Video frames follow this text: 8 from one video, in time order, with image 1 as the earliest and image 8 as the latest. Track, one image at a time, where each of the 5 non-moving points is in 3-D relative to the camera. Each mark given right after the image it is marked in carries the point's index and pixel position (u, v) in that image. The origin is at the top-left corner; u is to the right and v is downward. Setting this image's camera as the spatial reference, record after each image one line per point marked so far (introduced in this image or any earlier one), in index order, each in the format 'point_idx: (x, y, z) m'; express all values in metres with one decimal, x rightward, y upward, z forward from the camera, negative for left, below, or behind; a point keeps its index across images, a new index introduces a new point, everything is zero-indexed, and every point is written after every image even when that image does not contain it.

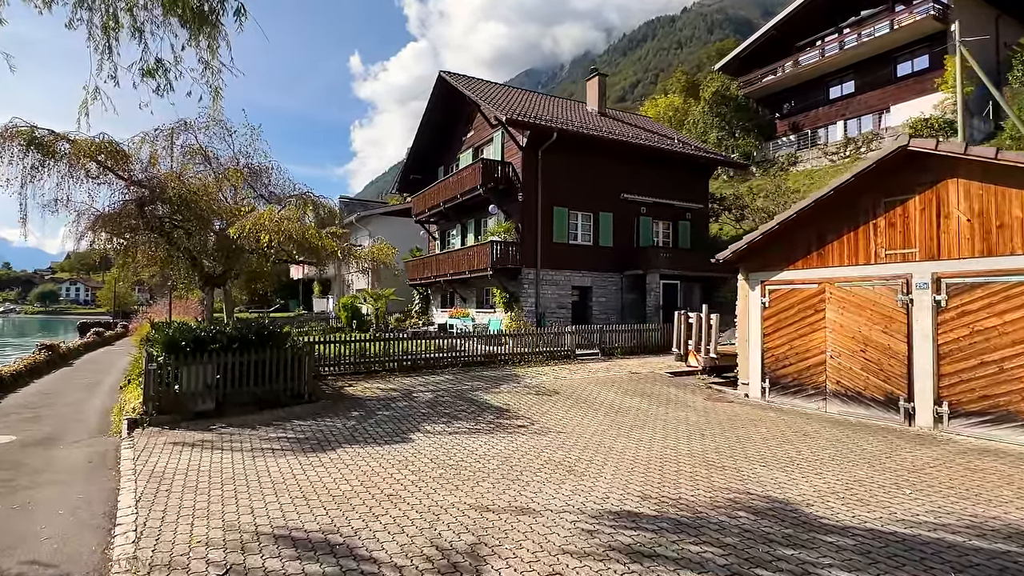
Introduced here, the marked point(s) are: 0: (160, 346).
0: (-6.4, -1.0, +10.2) m
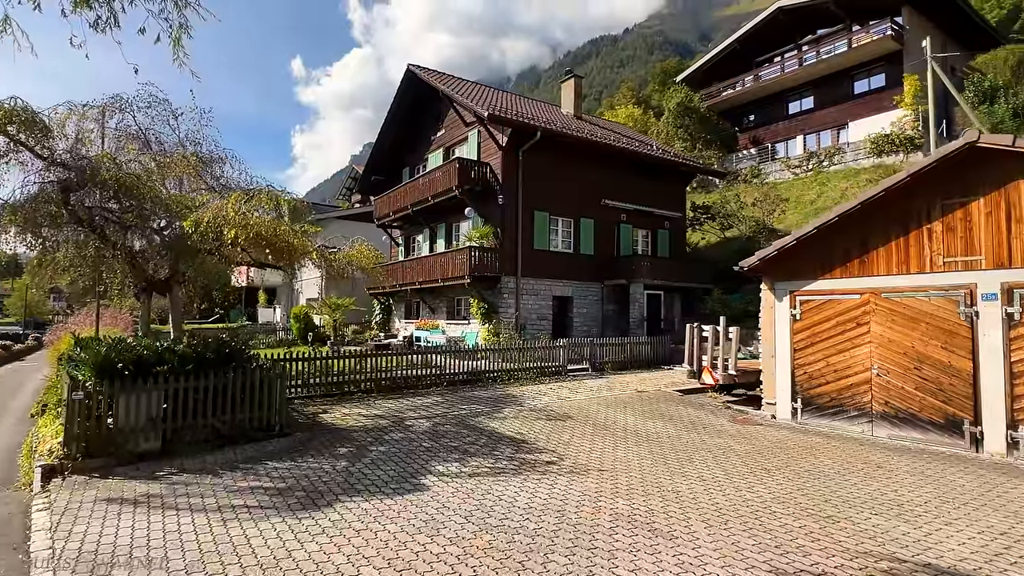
0: (-6.0, -1.1, +8.0) m
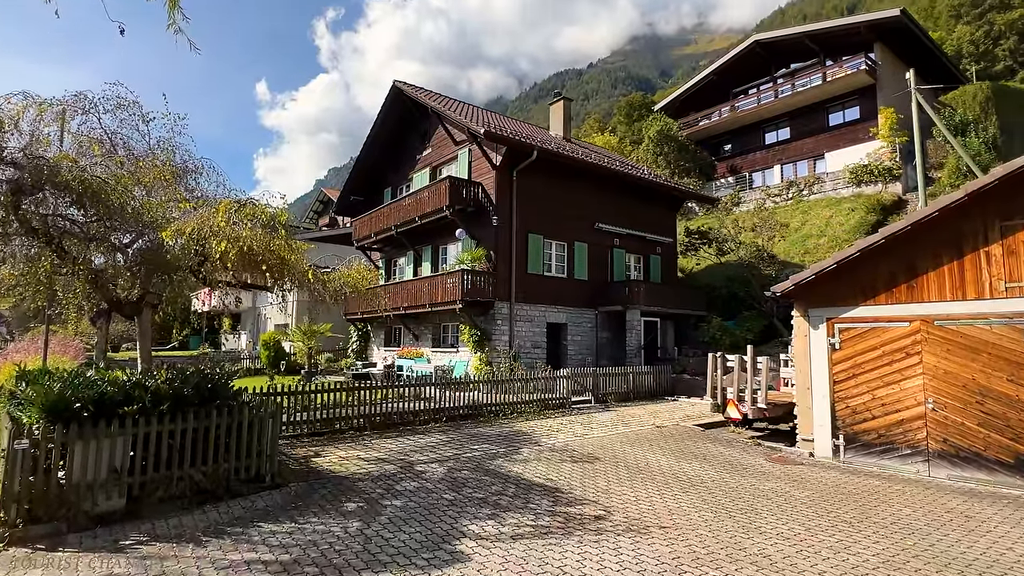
0: (-5.5, -1.4, +6.4) m
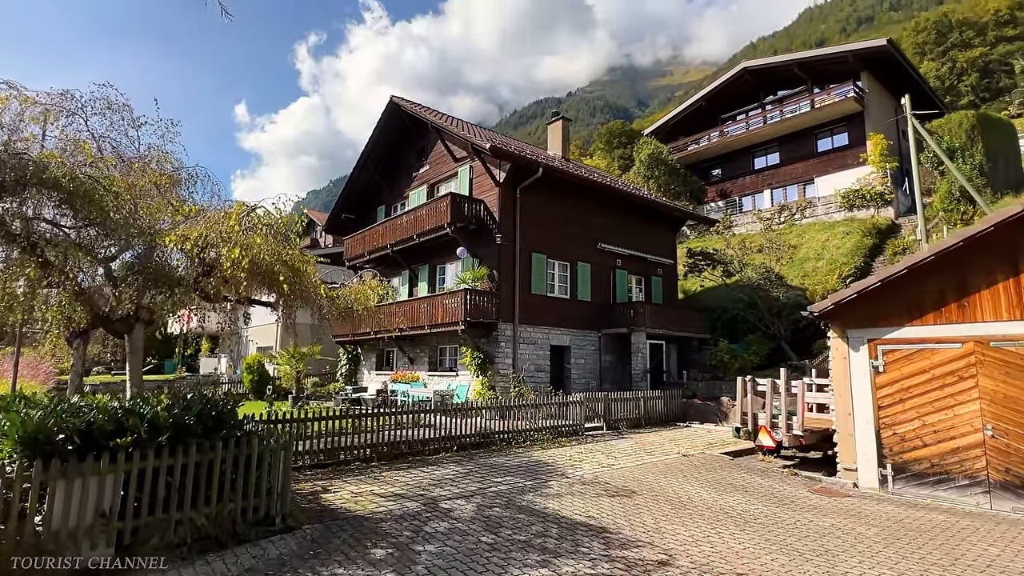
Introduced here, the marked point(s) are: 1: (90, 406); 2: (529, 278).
0: (-4.8, -1.5, +5.4) m
1: (-4.8, -1.3, +6.4) m
2: (+0.6, +0.3, +19.6) m
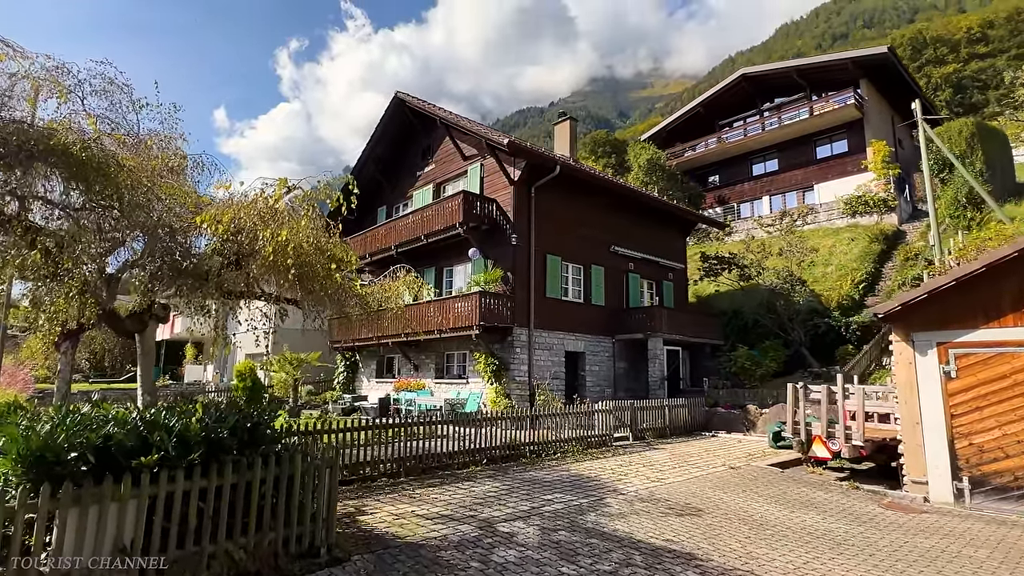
0: (-3.9, -1.4, +4.4) m
1: (-3.9, -1.2, +5.3) m
2: (+1.1, +0.2, +18.7) m
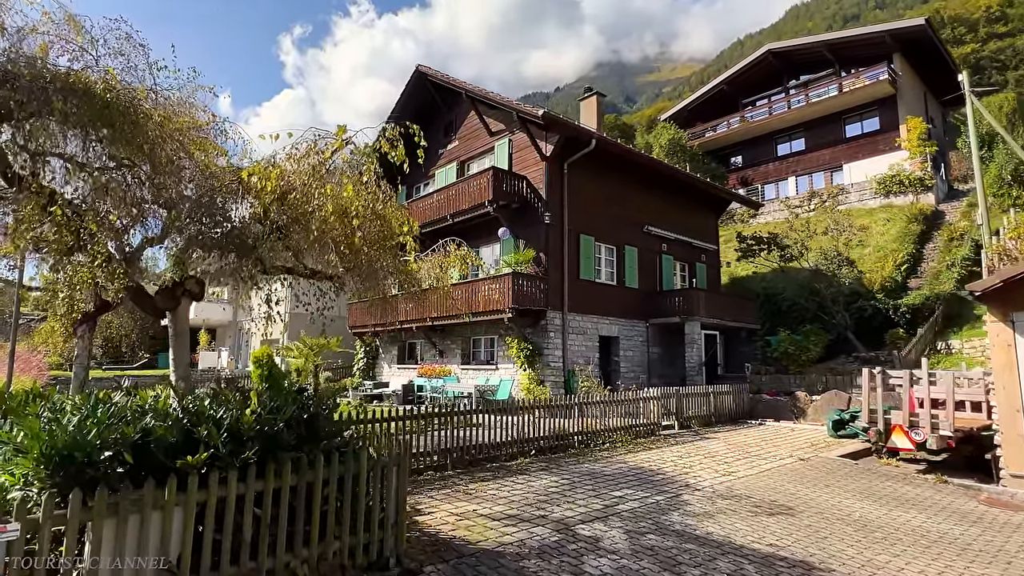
0: (-3.0, -1.1, +3.6) m
1: (-3.0, -1.0, +4.5) m
2: (+2.1, +0.8, +17.8) m
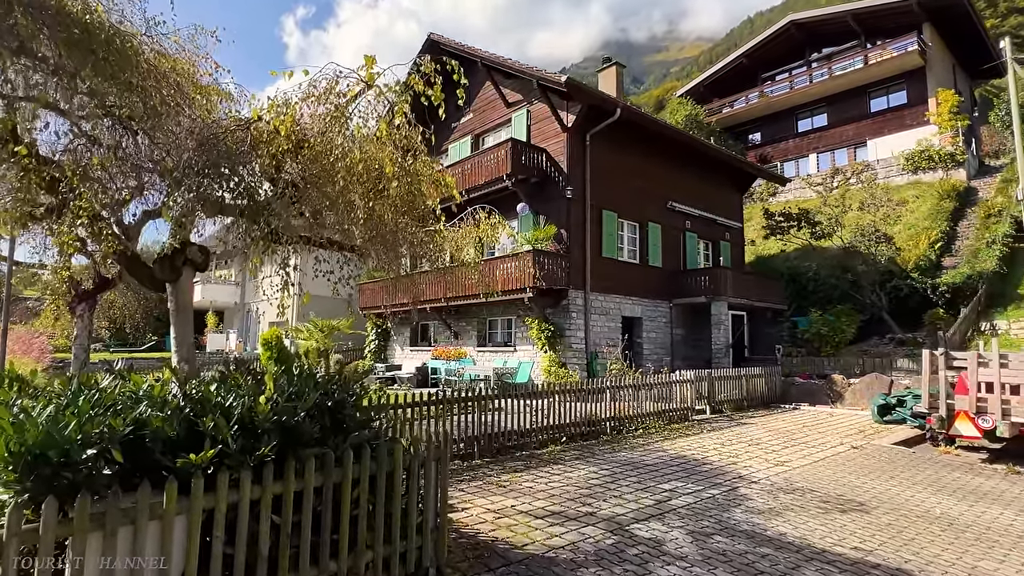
0: (-2.6, -0.9, +2.8) m
1: (-2.5, -0.7, +3.8) m
2: (+2.6, +1.5, +17.0) m
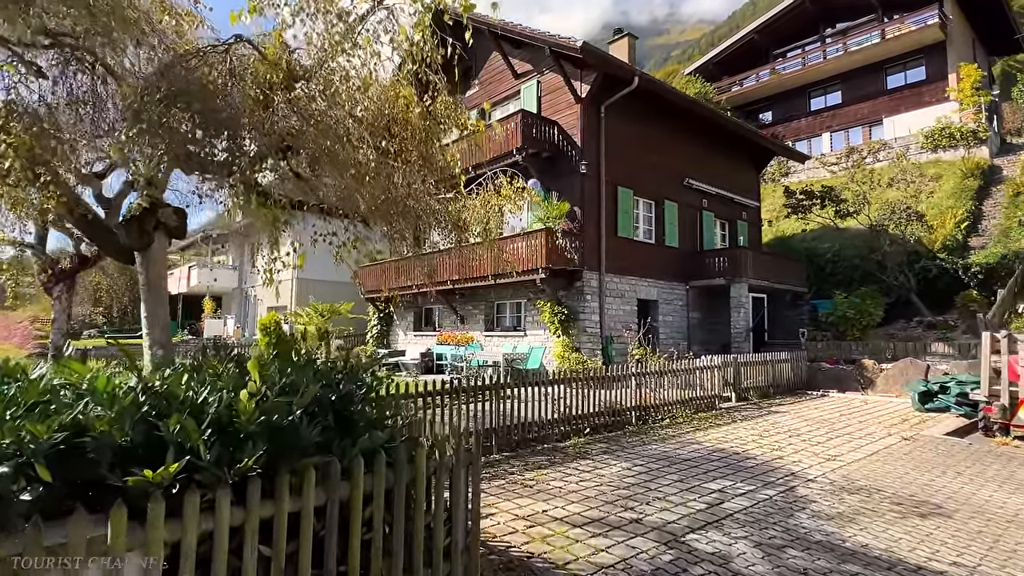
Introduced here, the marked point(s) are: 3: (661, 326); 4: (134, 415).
0: (-2.3, -0.7, +2.0) m
1: (-2.2, -0.5, +2.9) m
2: (+2.9, +2.0, +16.1) m
3: (+4.5, -1.2, +17.0) m
4: (-1.8, -0.6, +2.7) m
